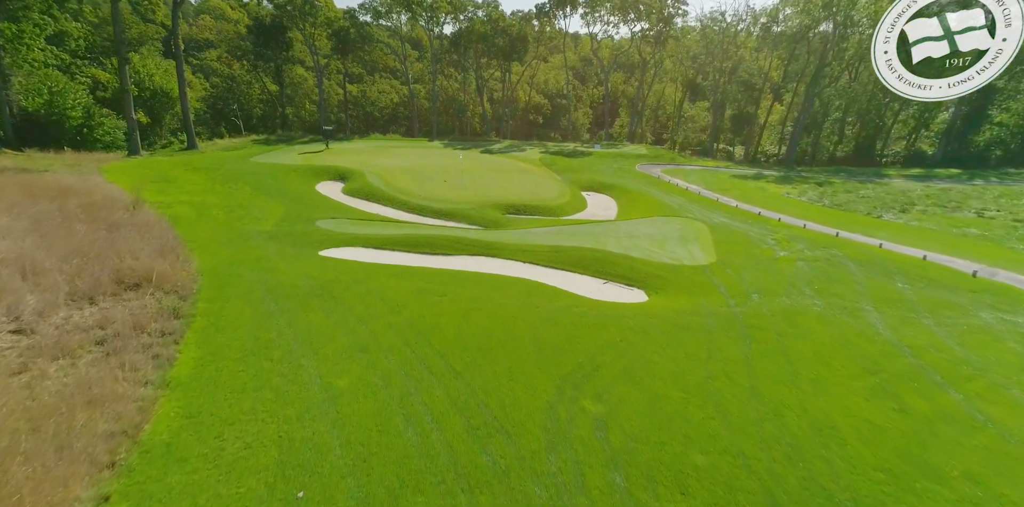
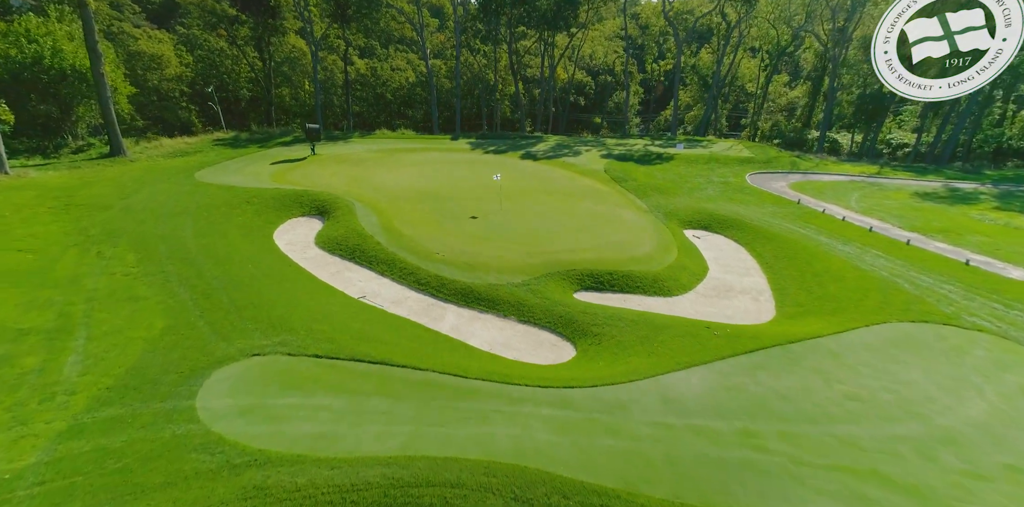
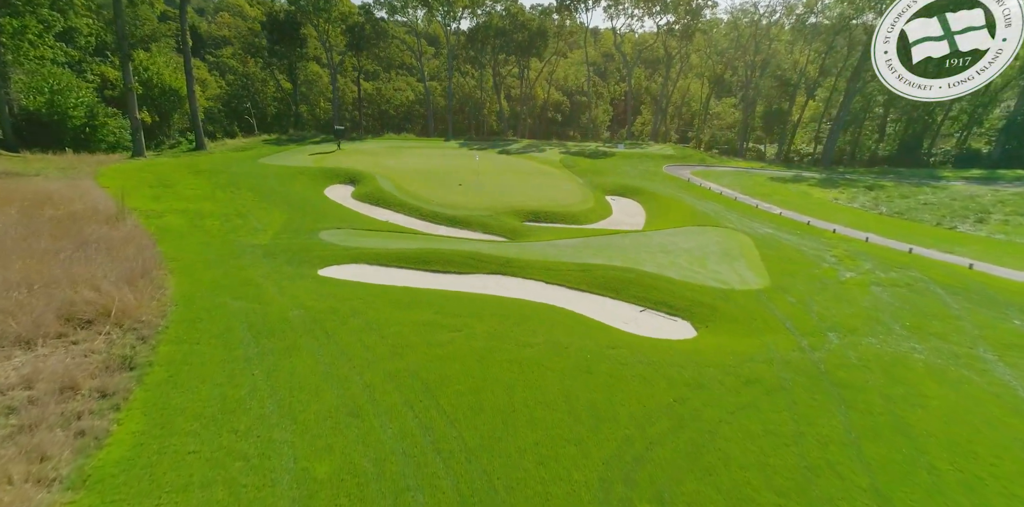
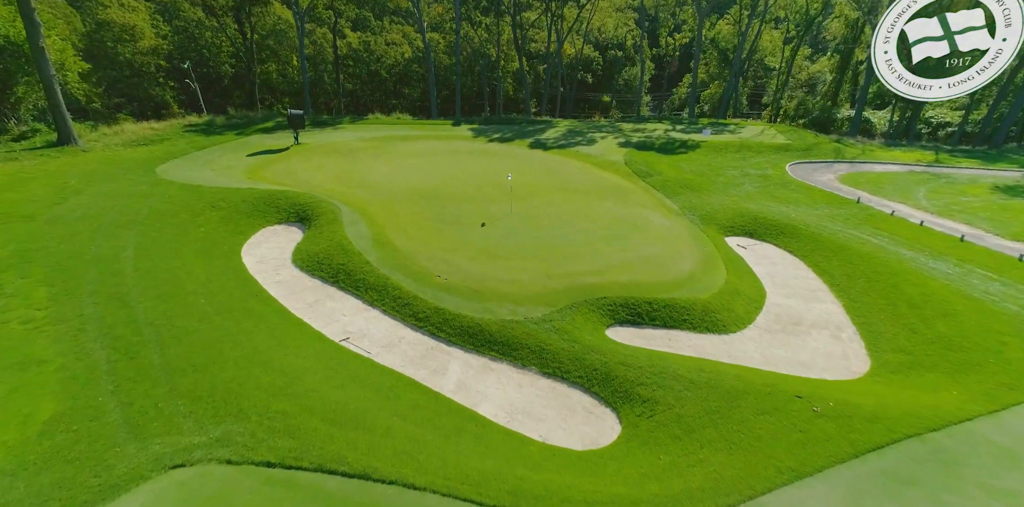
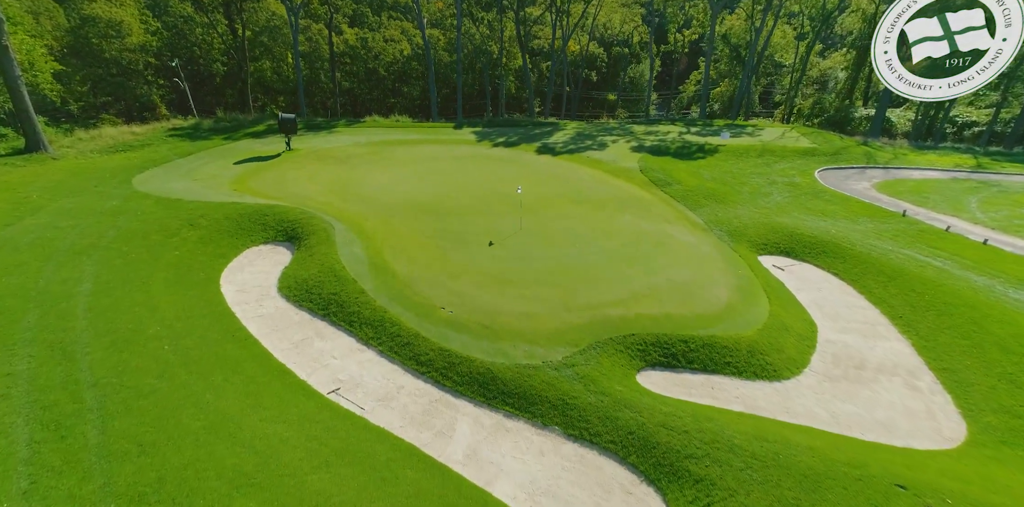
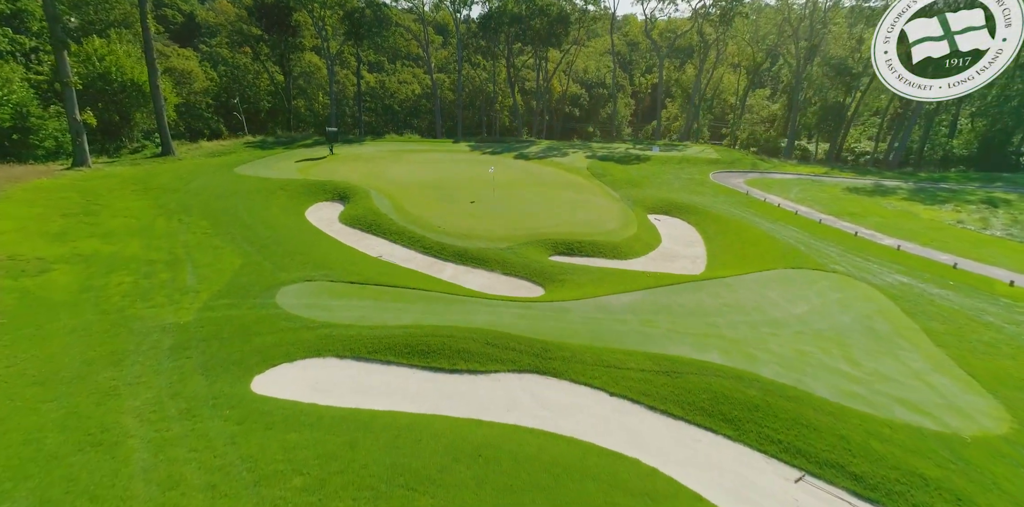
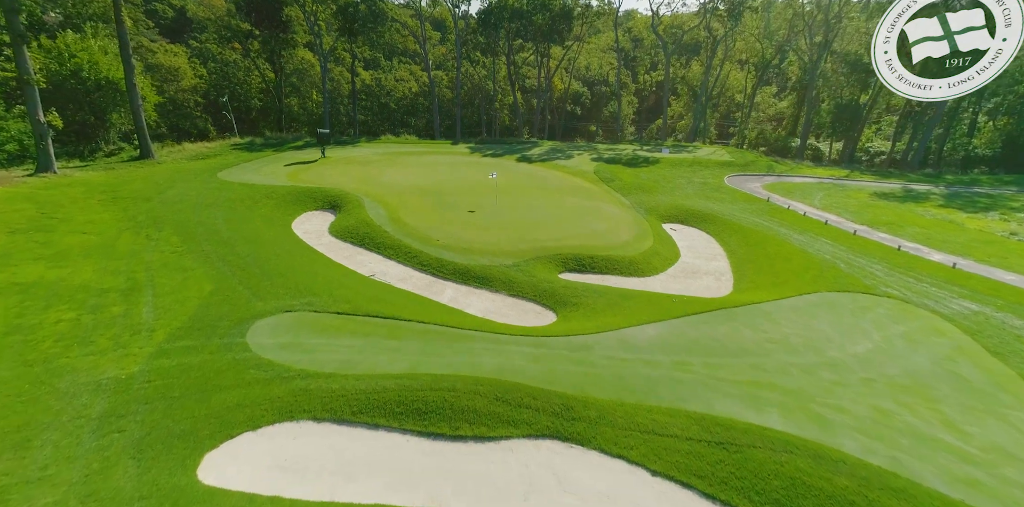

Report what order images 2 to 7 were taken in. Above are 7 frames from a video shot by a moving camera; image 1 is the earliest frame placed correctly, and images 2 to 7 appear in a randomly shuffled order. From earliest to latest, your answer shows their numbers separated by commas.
3, 6, 7, 2, 4, 5
